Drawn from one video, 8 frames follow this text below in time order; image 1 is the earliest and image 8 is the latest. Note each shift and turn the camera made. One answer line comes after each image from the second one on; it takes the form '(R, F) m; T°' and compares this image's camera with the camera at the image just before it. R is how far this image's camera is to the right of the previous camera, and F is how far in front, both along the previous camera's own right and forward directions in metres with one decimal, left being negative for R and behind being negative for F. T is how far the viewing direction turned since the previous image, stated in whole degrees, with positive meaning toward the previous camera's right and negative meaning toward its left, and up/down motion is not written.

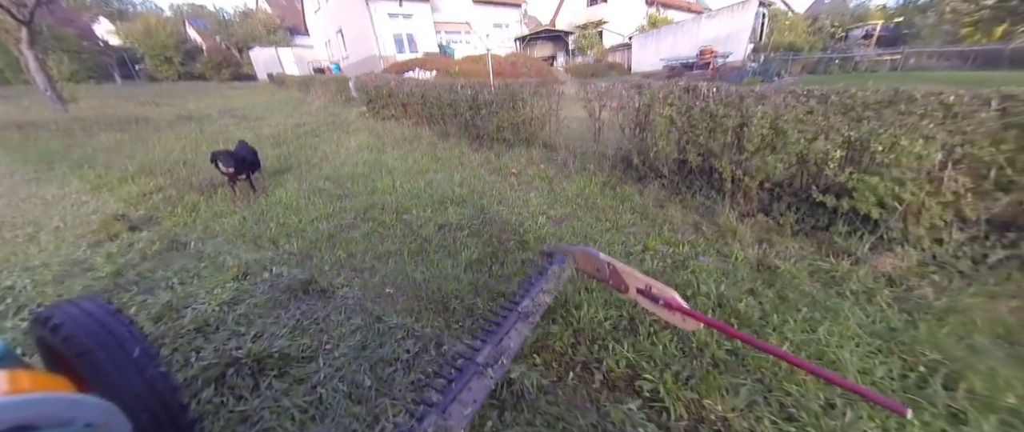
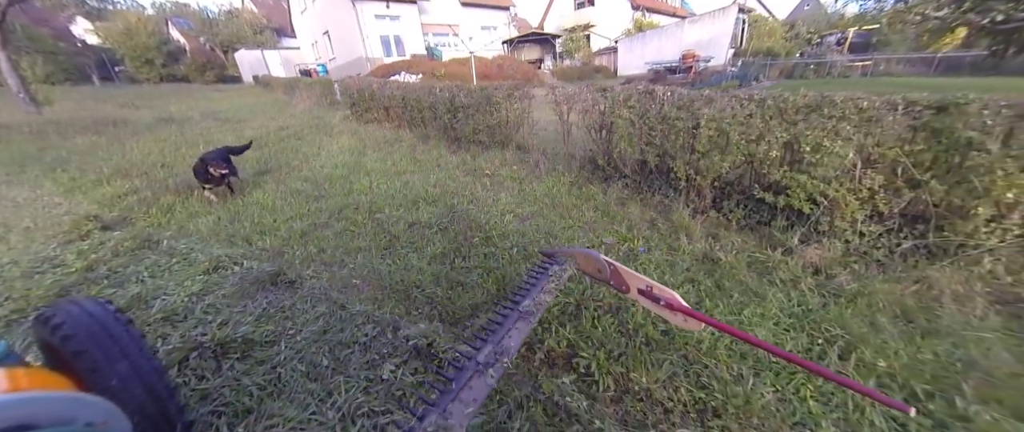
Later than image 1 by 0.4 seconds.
(+0.2, -0.2) m; +1°
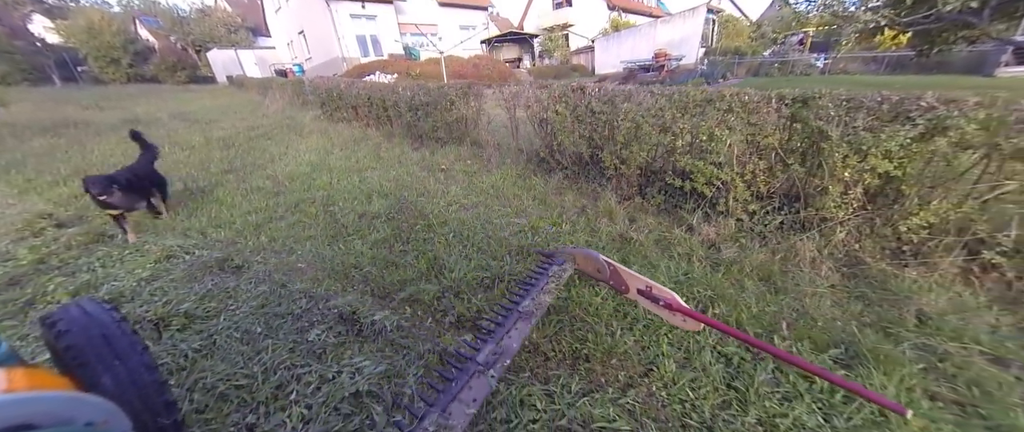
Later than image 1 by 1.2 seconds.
(+0.5, -0.3) m; +2°
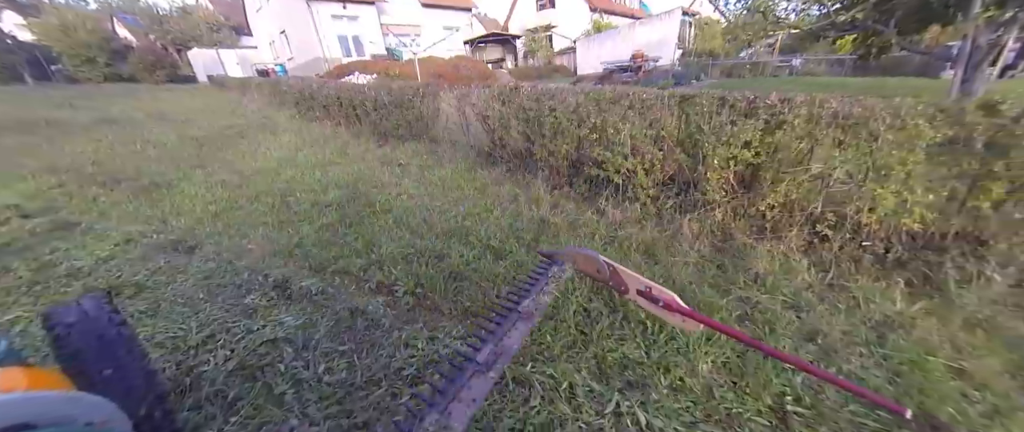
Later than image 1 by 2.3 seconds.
(+0.6, -0.4) m; +2°
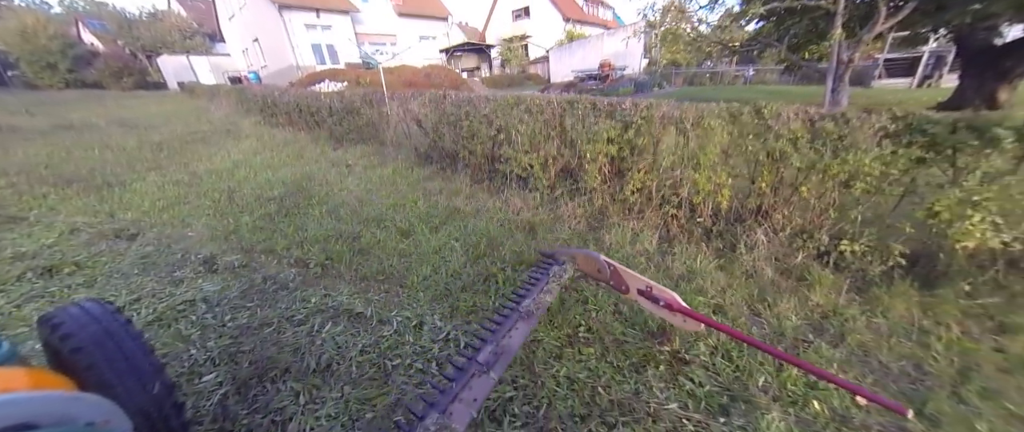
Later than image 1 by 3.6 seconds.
(+0.8, -0.5) m; +2°
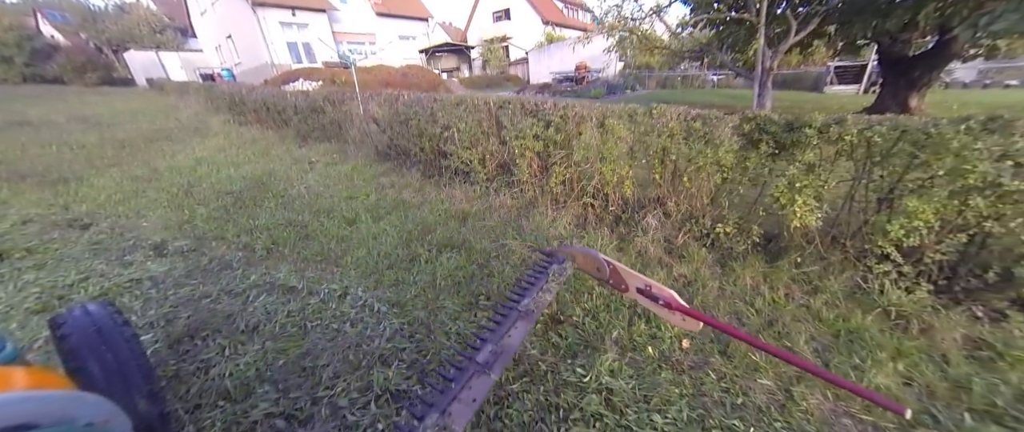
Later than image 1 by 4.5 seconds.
(+0.5, -0.4) m; +2°
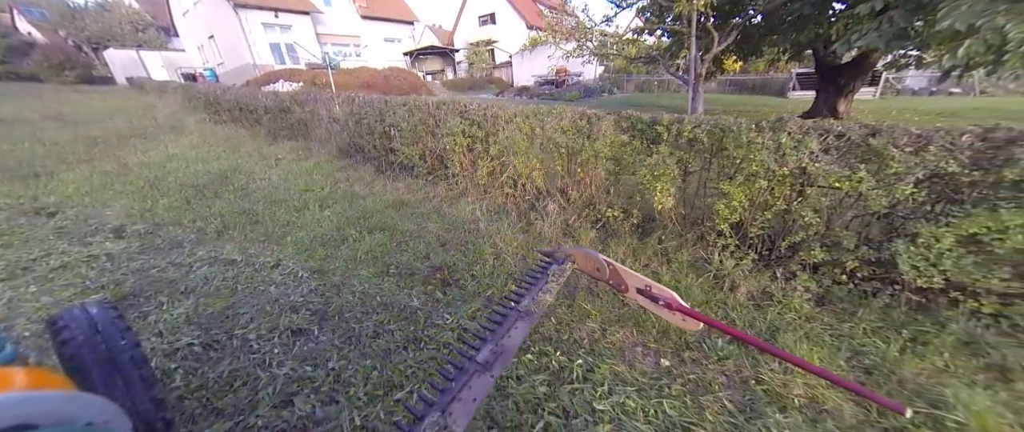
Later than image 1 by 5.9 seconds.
(+0.7, -0.5) m; +1°
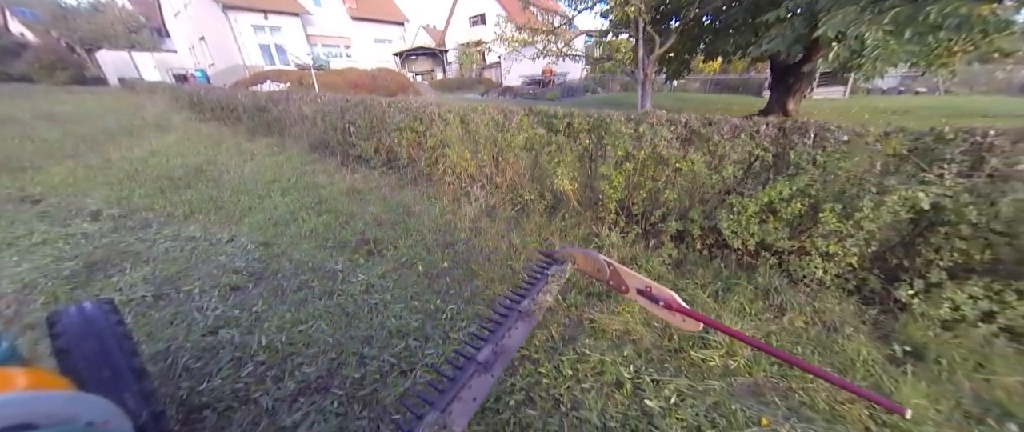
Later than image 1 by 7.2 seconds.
(+0.7, -0.4) m; 0°
